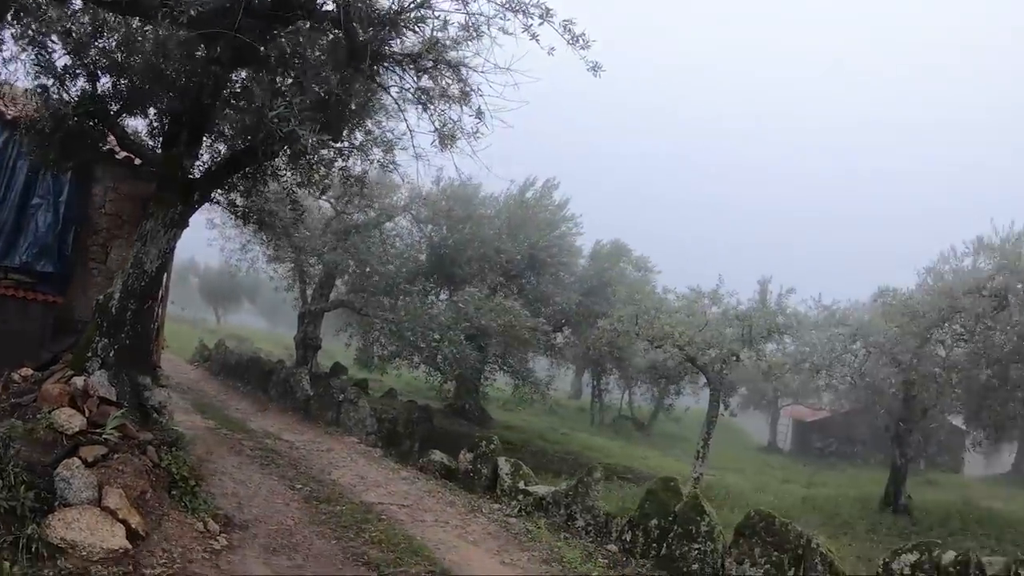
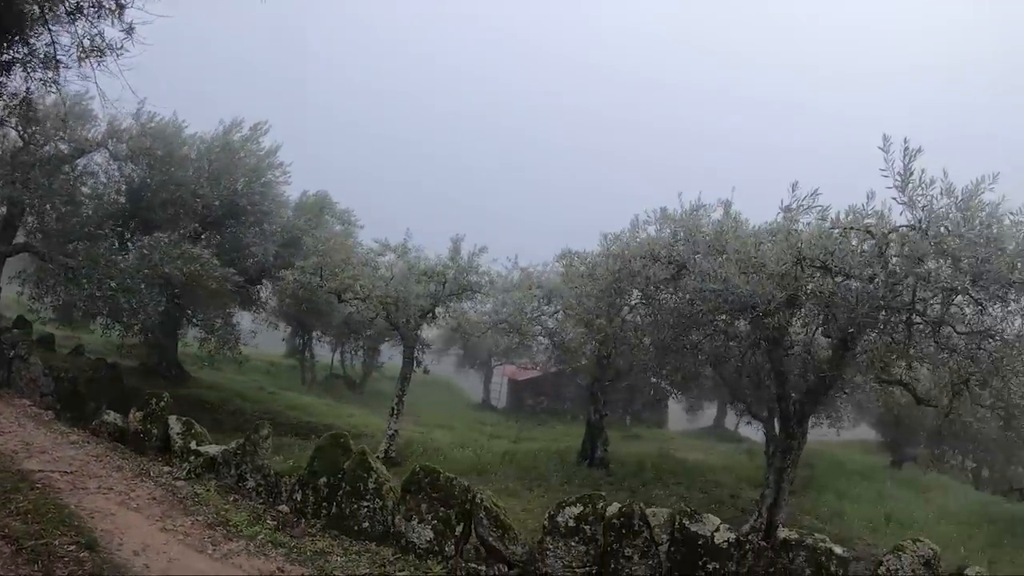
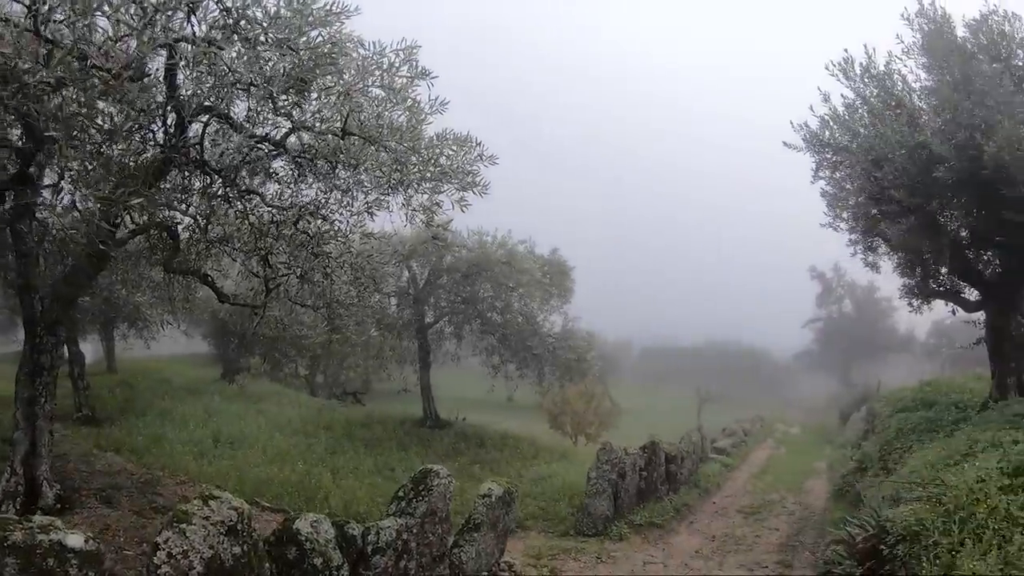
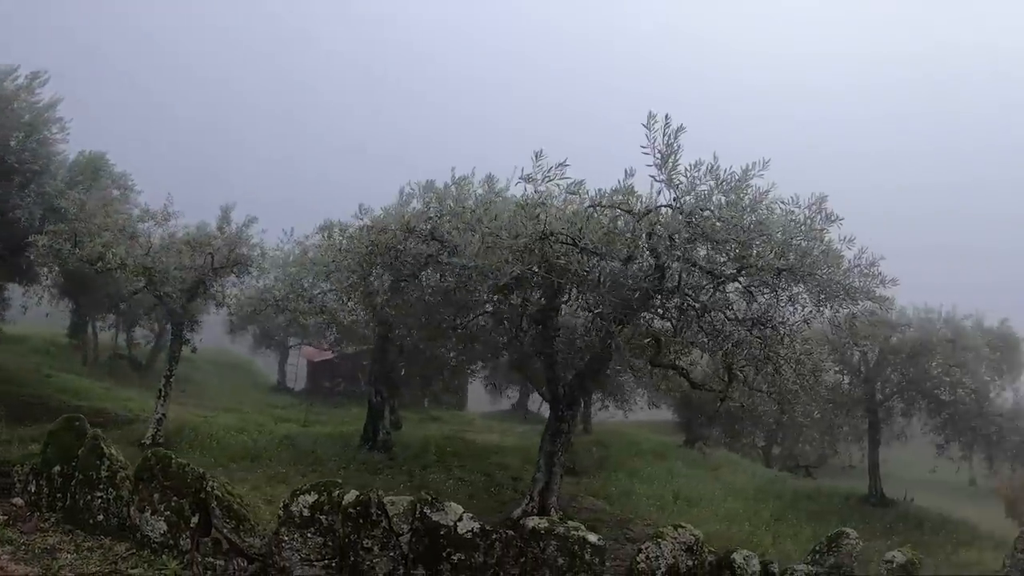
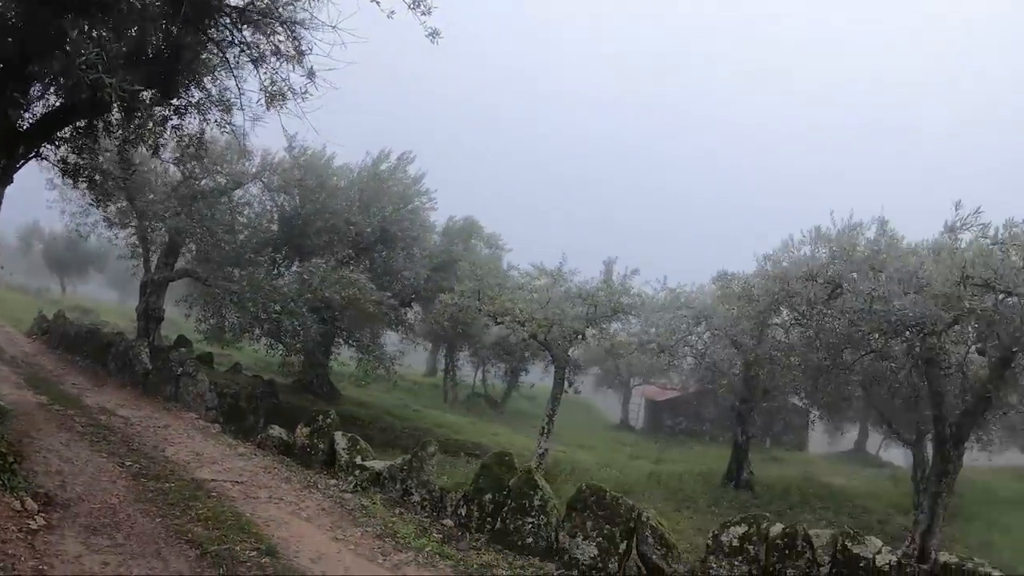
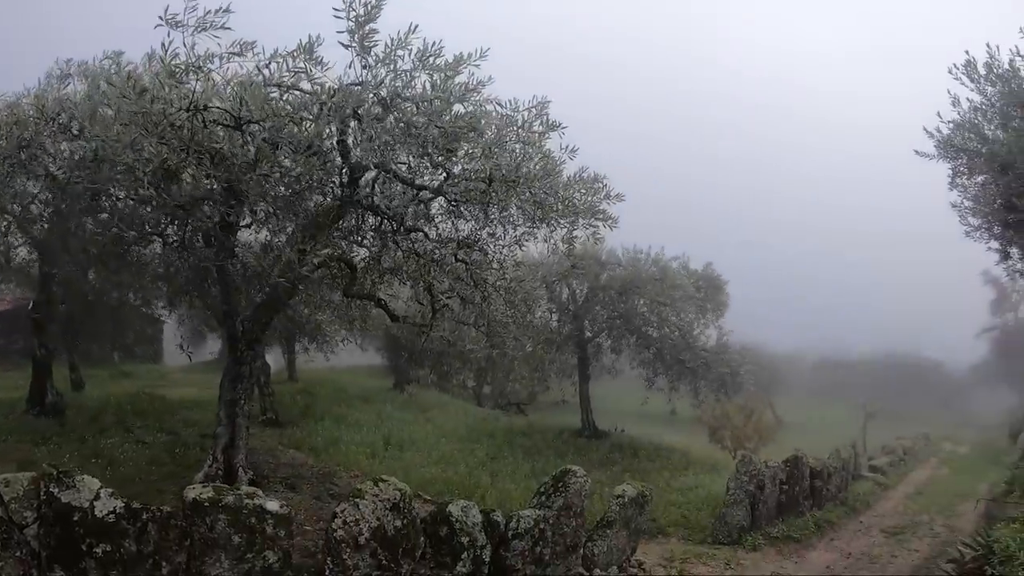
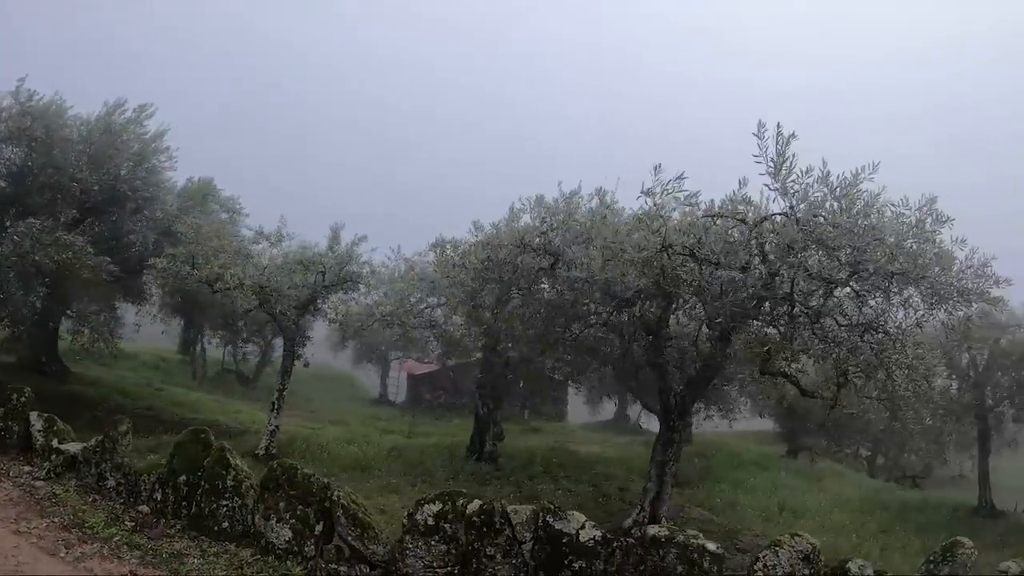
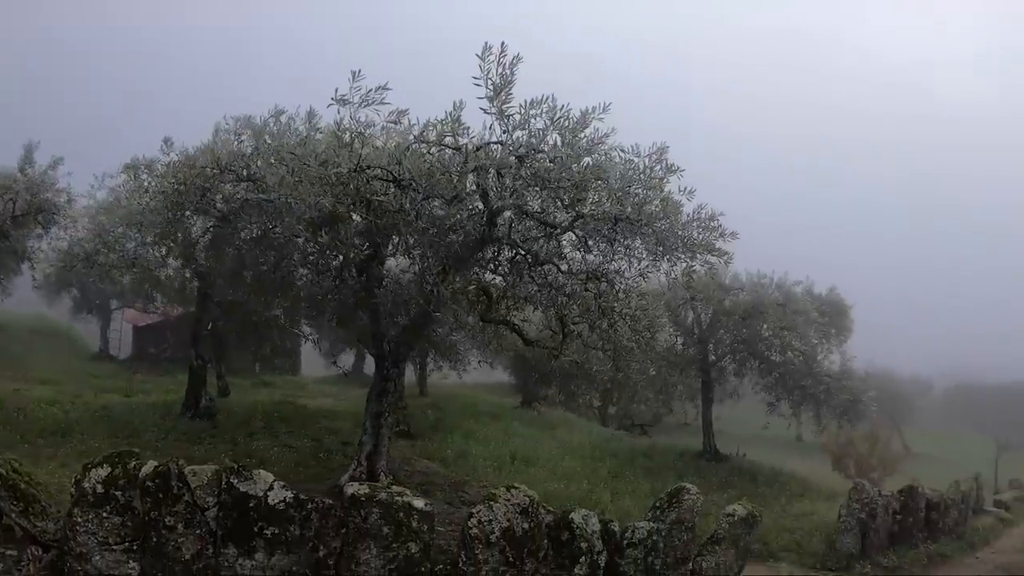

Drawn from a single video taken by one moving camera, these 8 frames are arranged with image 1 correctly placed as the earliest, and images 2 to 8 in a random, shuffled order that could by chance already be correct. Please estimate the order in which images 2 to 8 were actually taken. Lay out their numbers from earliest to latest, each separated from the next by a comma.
5, 2, 7, 4, 8, 6, 3
